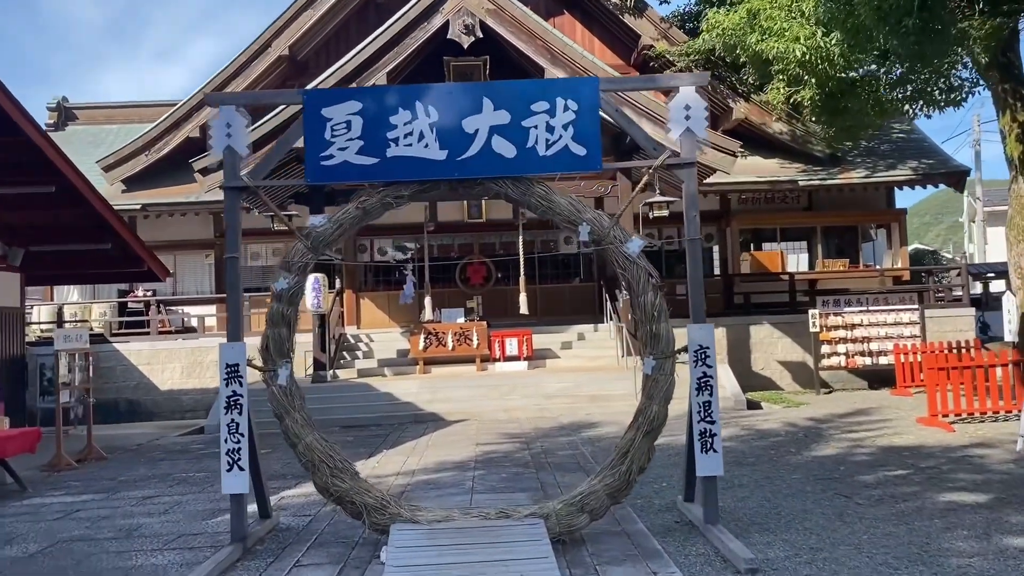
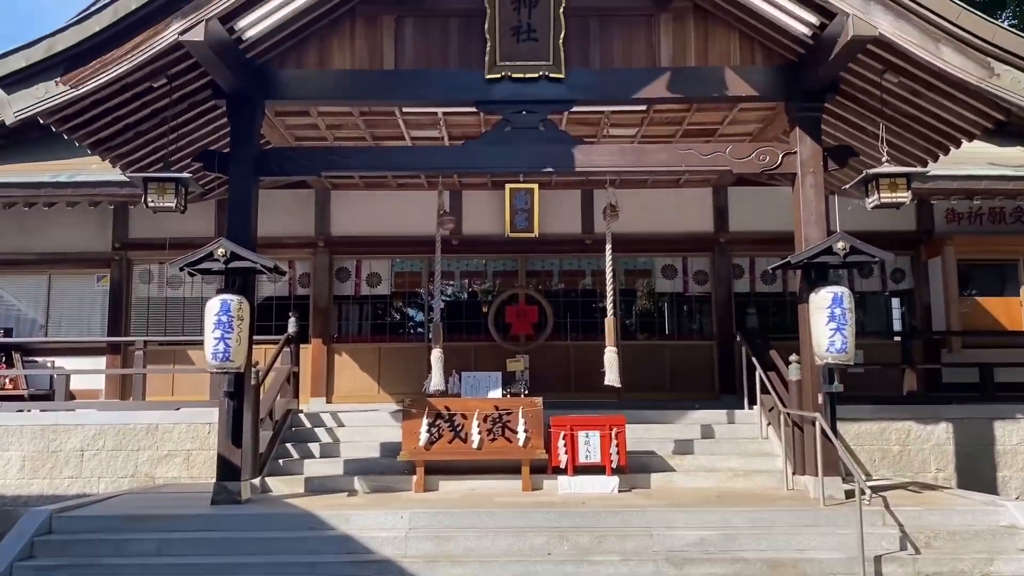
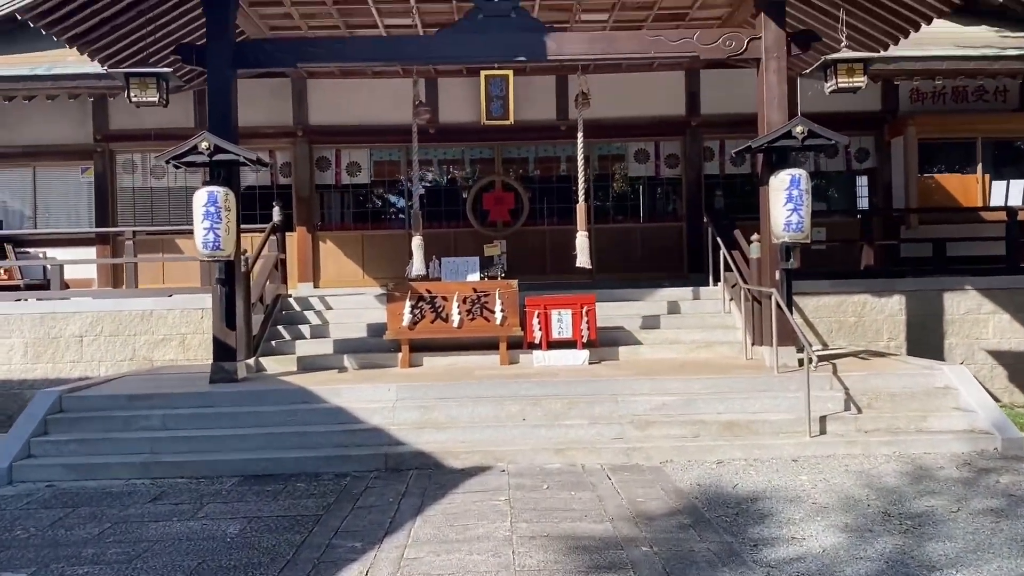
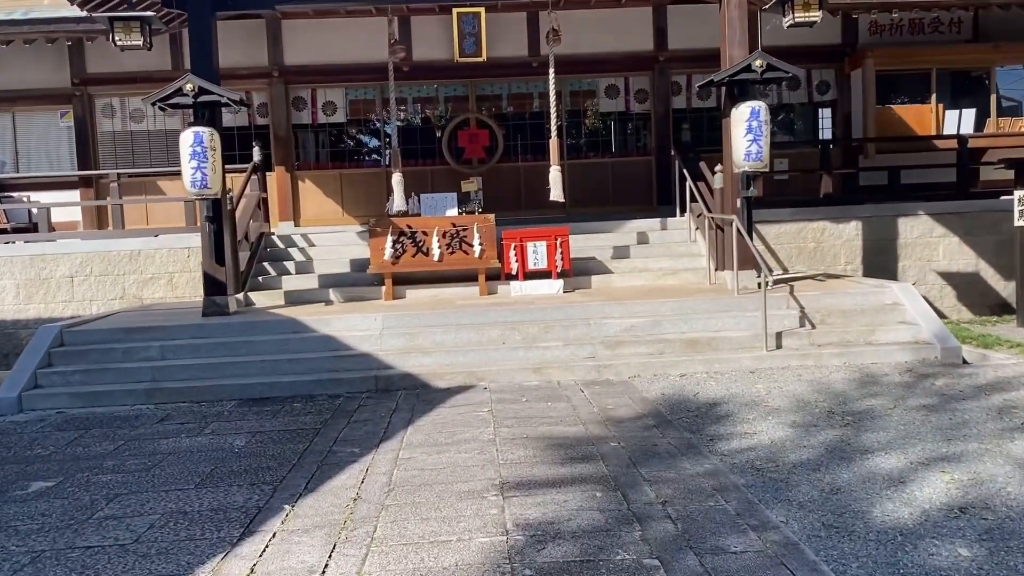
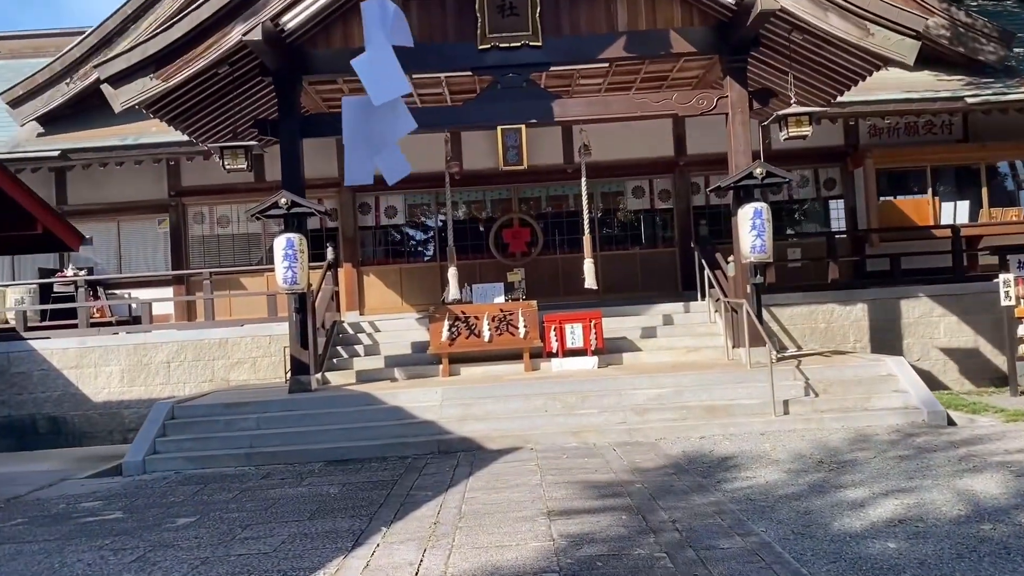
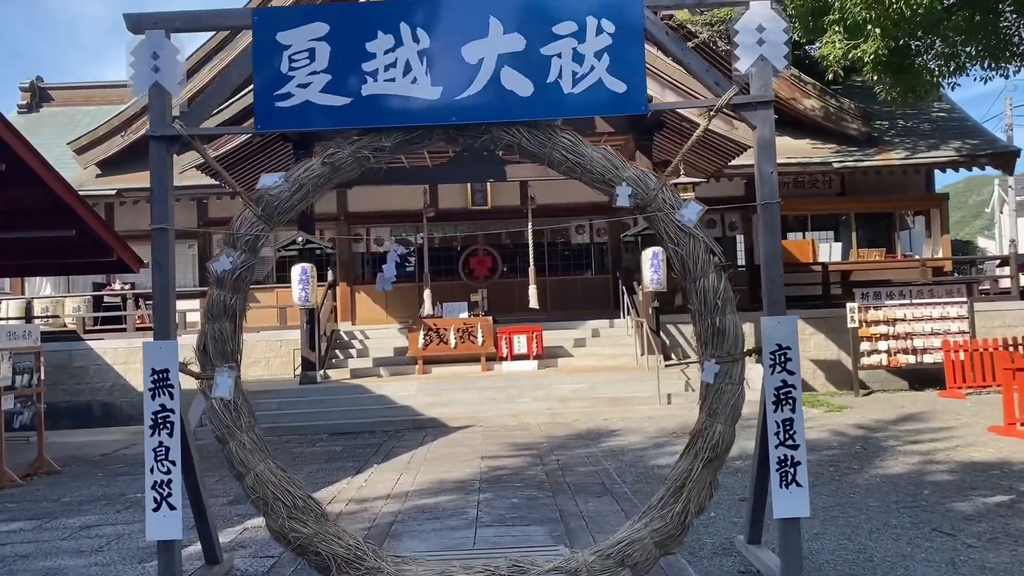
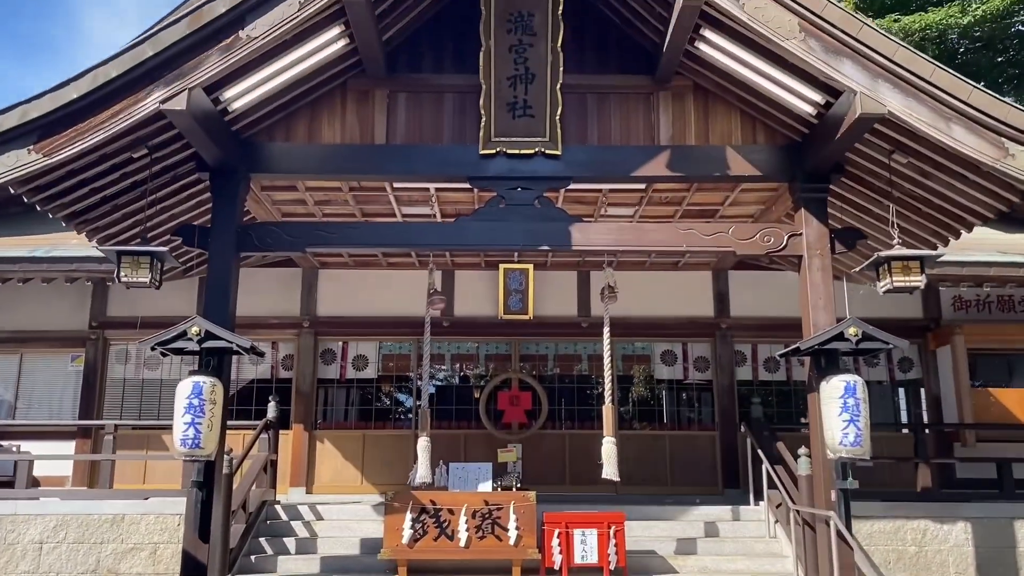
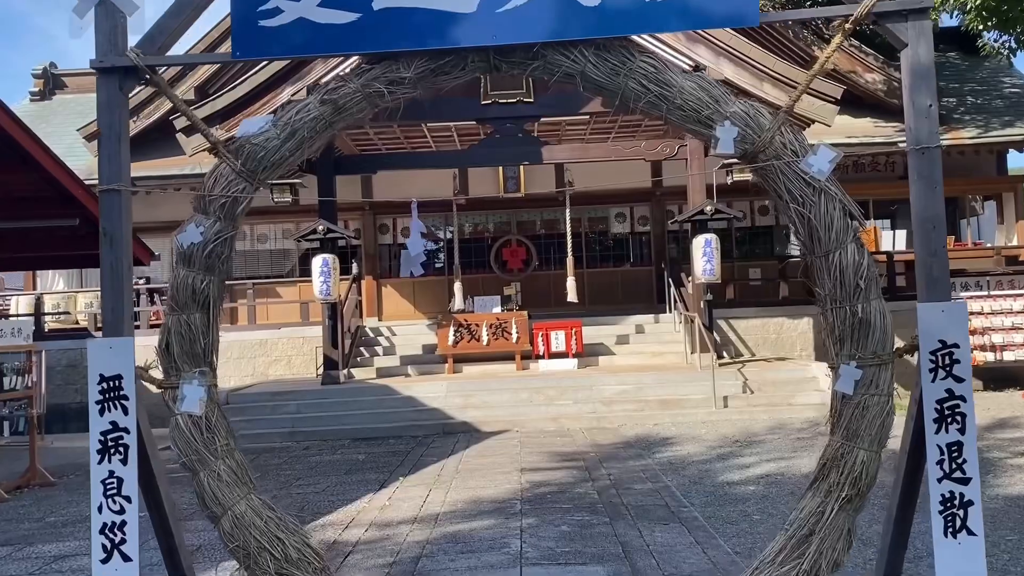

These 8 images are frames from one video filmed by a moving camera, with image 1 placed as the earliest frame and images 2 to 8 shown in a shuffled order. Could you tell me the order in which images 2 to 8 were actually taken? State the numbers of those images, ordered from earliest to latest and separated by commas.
6, 8, 5, 4, 3, 2, 7
